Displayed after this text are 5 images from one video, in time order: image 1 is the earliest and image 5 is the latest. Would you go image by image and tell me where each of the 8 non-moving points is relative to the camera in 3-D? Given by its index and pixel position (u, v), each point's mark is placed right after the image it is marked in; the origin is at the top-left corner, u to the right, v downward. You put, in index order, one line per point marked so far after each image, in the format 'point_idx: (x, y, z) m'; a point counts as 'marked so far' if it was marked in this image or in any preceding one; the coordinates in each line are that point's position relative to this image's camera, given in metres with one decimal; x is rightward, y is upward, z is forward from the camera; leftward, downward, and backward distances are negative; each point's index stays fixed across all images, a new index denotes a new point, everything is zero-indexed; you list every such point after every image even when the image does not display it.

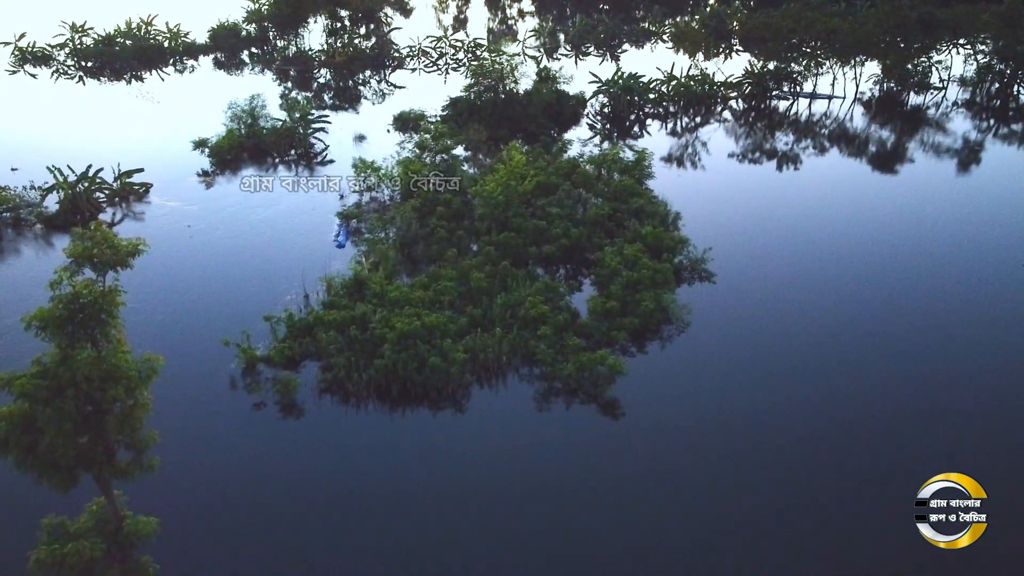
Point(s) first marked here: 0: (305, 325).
0: (-2.0, -0.4, +7.8) m
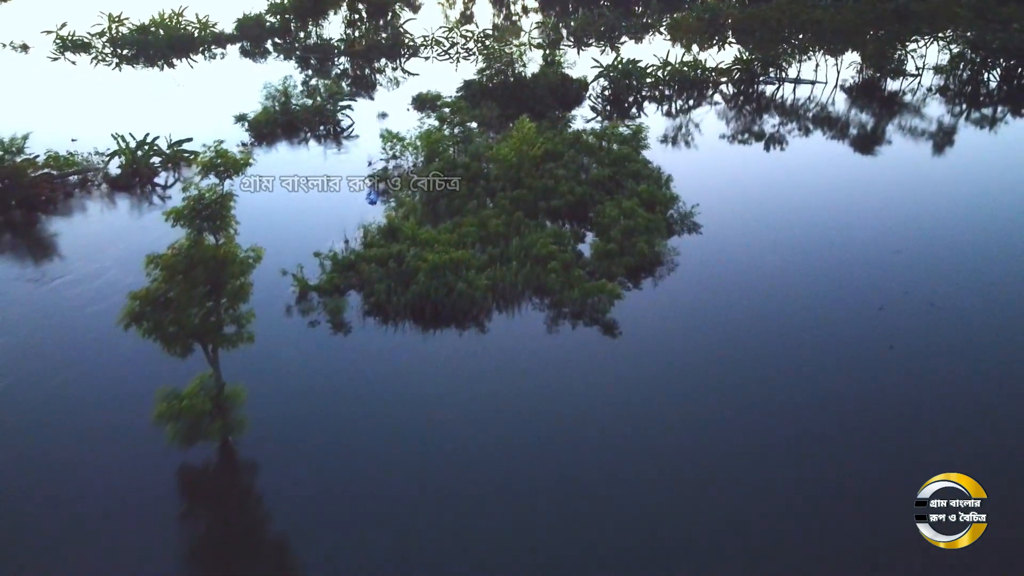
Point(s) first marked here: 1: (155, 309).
0: (-1.8, +0.3, +9.1) m
1: (-2.5, -0.2, +5.8) m
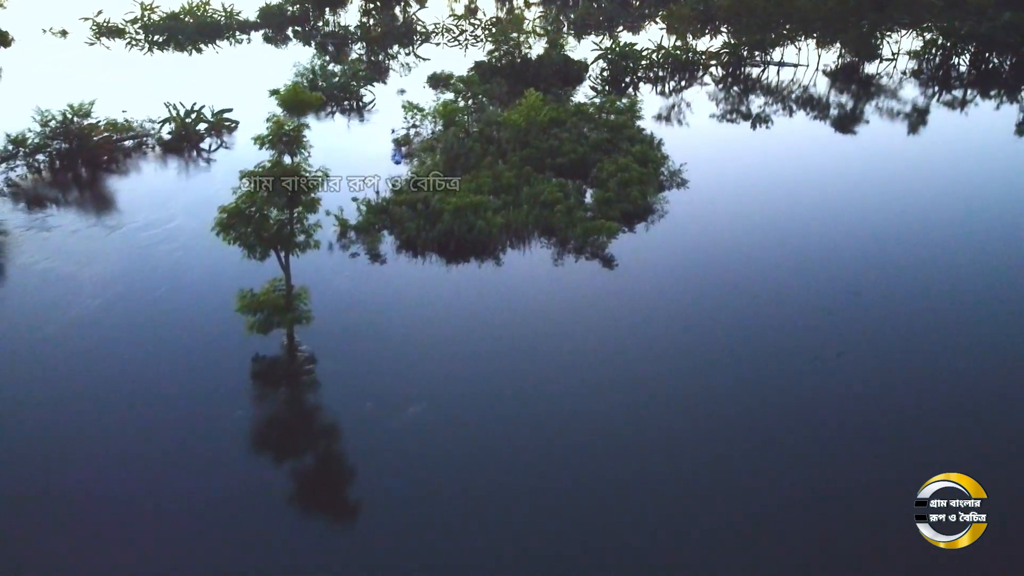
0: (-1.7, +1.0, +10.5) m
1: (-2.4, +0.6, +7.2) m
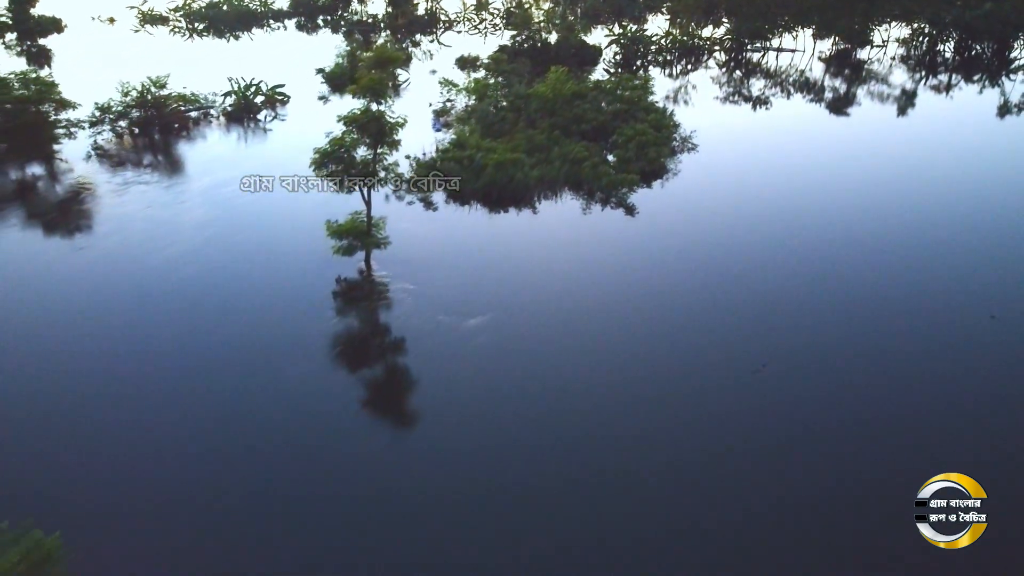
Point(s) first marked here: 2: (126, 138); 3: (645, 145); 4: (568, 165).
0: (-1.2, +1.8, +12.0) m
1: (-1.9, +1.4, +8.7) m
2: (-6.5, +2.5, +13.7) m
3: (+2.1, +2.2, +12.7) m
4: (+0.8, +1.8, +11.9) m
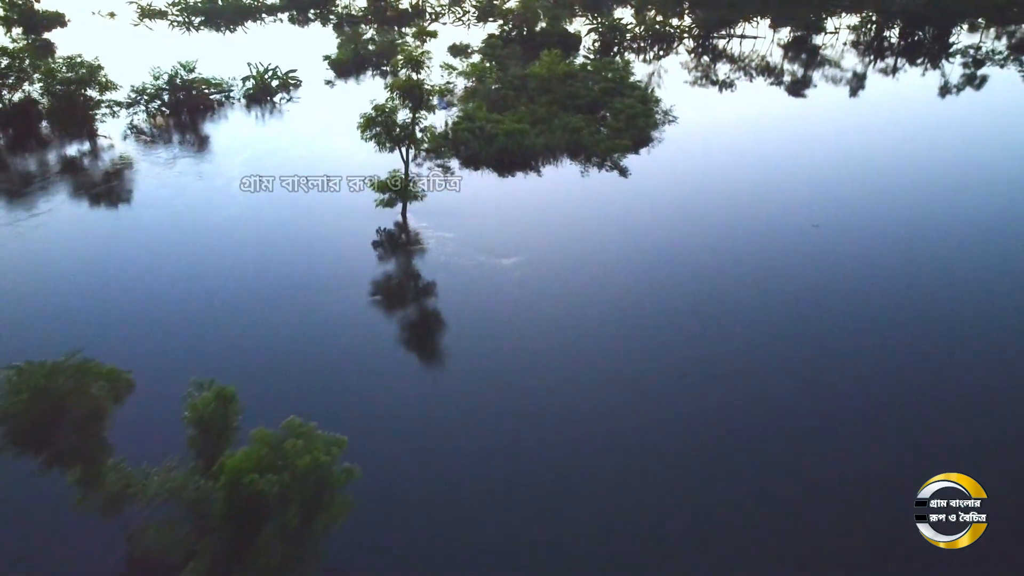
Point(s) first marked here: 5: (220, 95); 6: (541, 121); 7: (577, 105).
0: (-1.1, +2.5, +13.4) m
1: (-1.6, +2.1, +10.1) m
2: (-6.5, +3.1, +14.9) m
3: (+2.1, +3.0, +14.3) m
4: (+0.9, +2.5, +13.5) m
5: (-5.7, +3.8, +15.9) m
6: (+0.5, +2.8, +13.8) m
7: (+1.1, +3.3, +14.8) m
